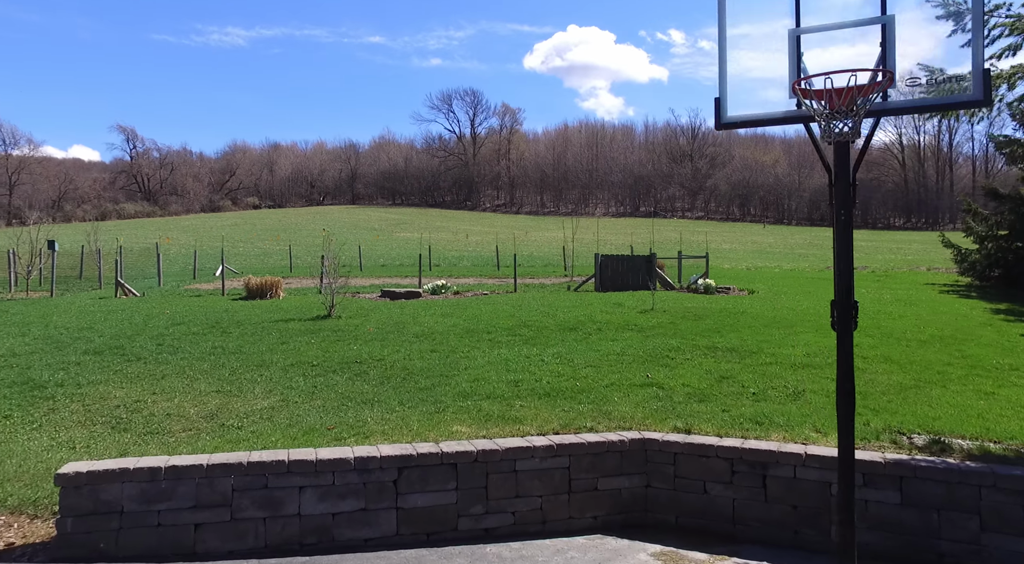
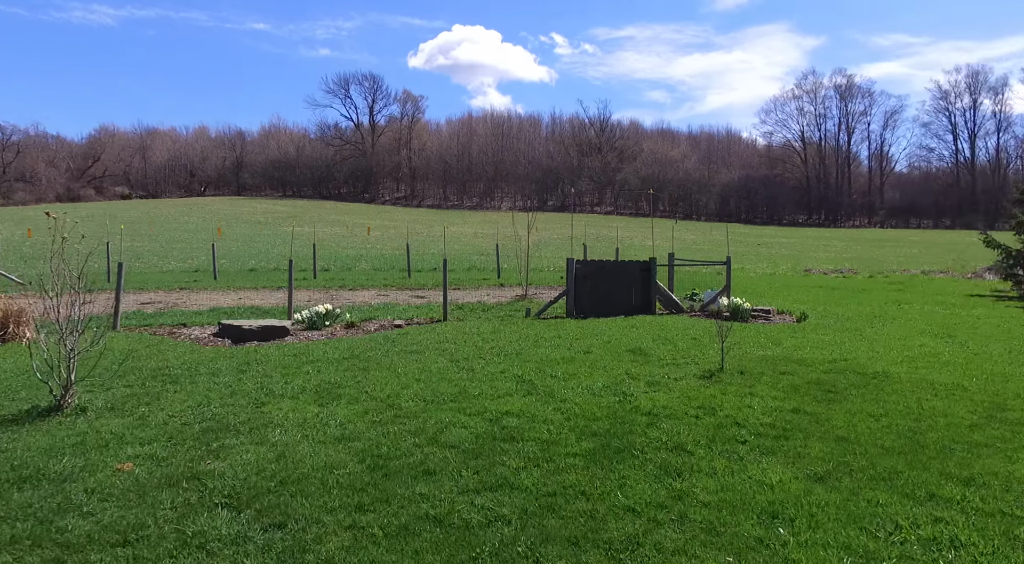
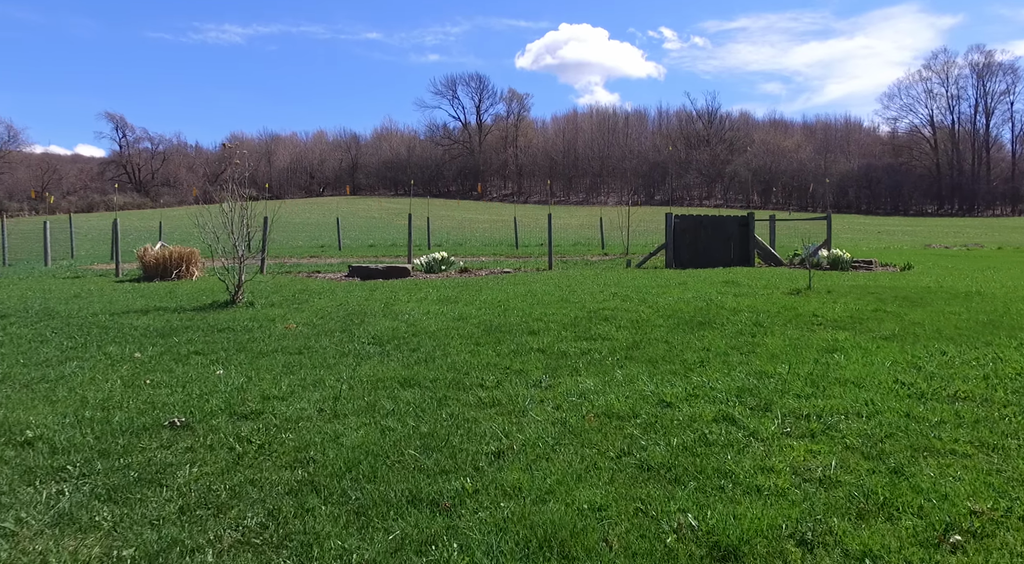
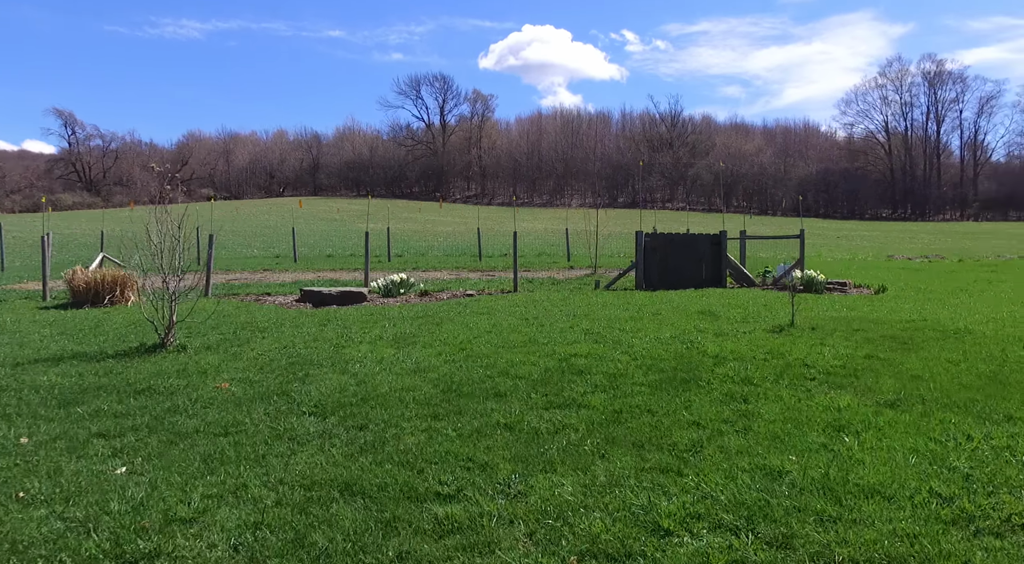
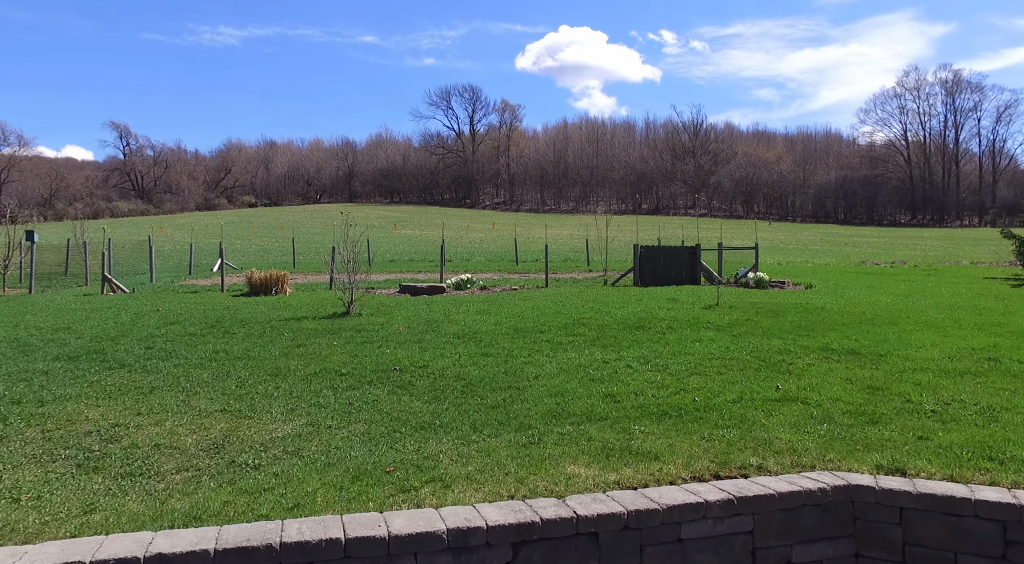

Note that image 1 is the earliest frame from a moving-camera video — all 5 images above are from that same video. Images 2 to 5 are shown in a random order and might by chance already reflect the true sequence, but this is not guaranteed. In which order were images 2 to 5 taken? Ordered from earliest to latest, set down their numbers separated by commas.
5, 3, 4, 2
